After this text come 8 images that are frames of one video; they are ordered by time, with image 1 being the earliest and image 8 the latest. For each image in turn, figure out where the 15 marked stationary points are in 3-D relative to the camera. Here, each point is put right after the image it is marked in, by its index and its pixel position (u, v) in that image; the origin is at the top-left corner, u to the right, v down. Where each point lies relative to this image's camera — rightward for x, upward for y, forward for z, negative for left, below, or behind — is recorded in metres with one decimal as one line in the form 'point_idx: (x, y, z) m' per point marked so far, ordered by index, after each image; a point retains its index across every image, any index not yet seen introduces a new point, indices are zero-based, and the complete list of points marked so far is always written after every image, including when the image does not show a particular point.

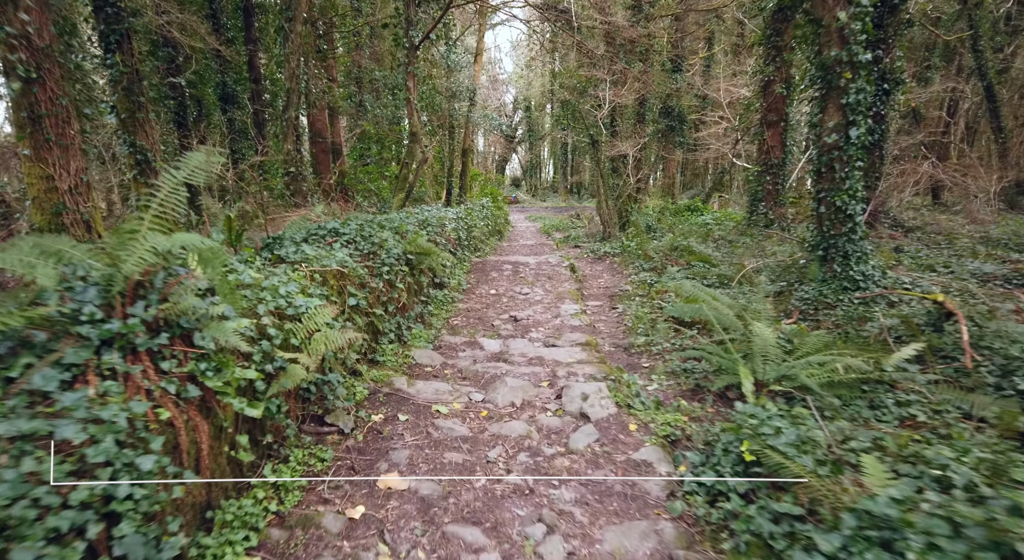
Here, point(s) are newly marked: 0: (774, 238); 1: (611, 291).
0: (+5.7, +0.8, +11.2) m
1: (+1.5, -0.2, +8.0) m
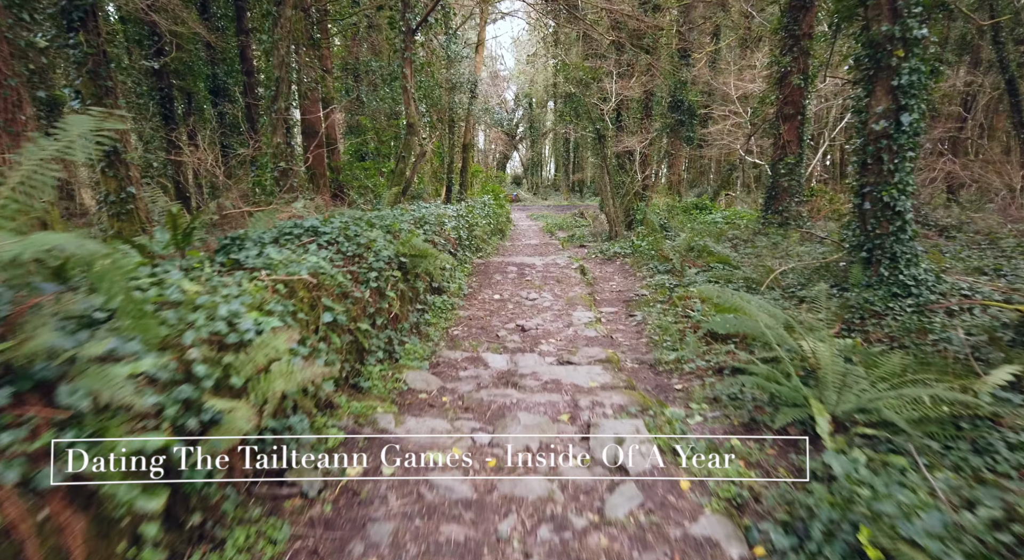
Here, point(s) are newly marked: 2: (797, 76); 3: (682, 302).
0: (+5.8, +0.8, +10.5) m
1: (+1.6, -0.3, +7.3) m
2: (+7.5, +5.3, +13.4) m
3: (+2.0, -0.3, +6.0) m
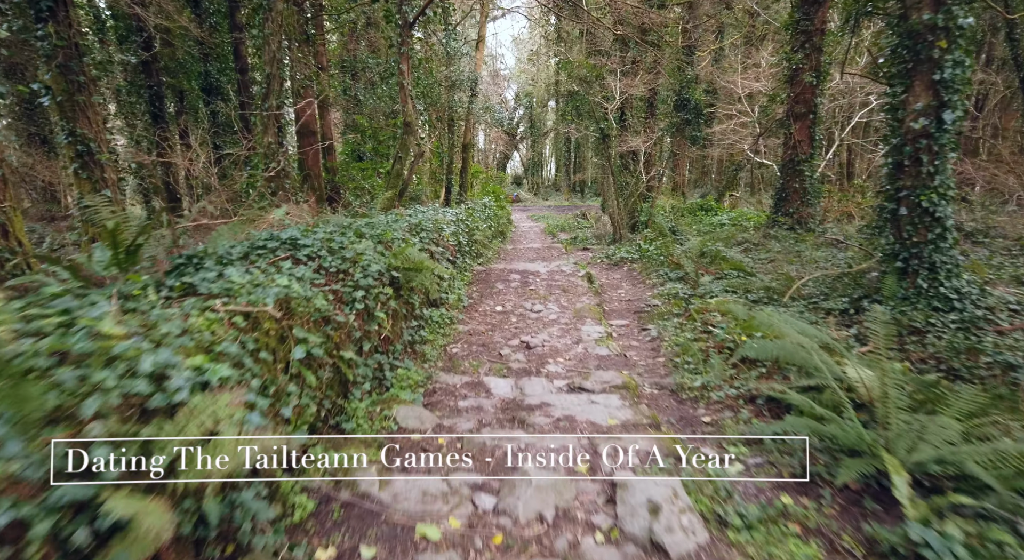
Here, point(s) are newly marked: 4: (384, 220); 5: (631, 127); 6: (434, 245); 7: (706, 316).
0: (+5.9, +0.6, +10.1) m
1: (+1.7, -0.4, +6.9) m
2: (+7.5, +5.2, +12.9) m
3: (+2.0, -0.4, +5.6) m
4: (-1.4, +0.6, +5.6) m
5: (+4.0, +5.1, +17.0) m
6: (-0.9, +0.4, +6.0) m
7: (+2.1, -0.4, +5.5) m
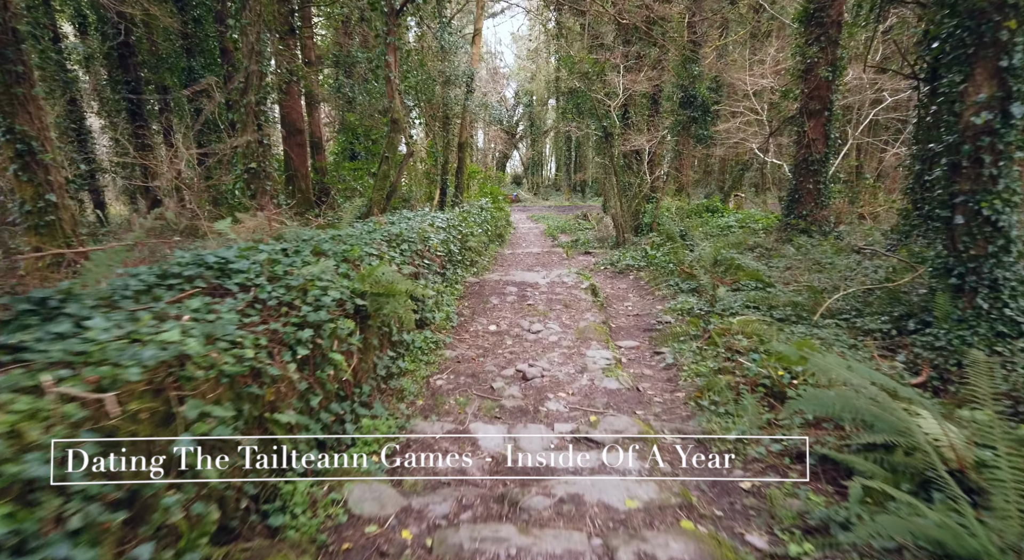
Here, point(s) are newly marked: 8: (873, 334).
0: (+5.8, +0.5, +9.4) m
1: (+1.6, -0.6, +6.1) m
2: (+7.5, +5.1, +12.2) m
3: (+2.0, -0.6, +4.9) m
4: (-1.5, +0.4, +4.9) m
5: (+3.9, +4.9, +16.3) m
6: (-1.0, +0.2, +5.3) m
7: (+2.0, -0.6, +4.8) m
8: (+3.6, -0.5, +5.1) m
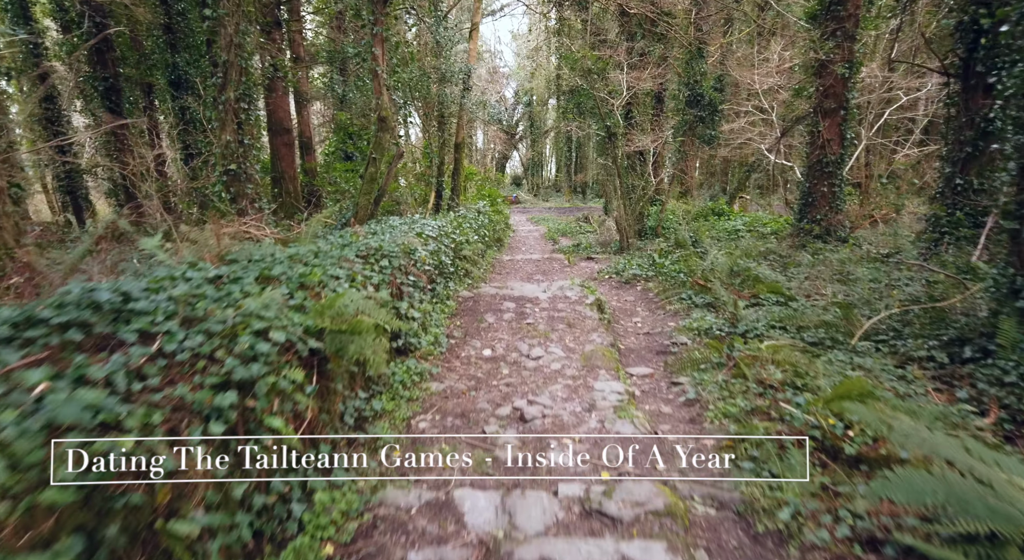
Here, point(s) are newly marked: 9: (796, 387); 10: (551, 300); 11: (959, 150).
0: (+5.8, +0.3, +8.7) m
1: (+1.6, -0.7, +5.5) m
2: (+7.4, +4.9, +11.5) m
3: (+1.9, -0.8, +4.2) m
4: (-1.5, +0.3, +4.3) m
5: (+3.9, +4.7, +15.6) m
6: (-1.0, 0.0, +4.7) m
7: (+2.0, -0.8, +4.1) m
8: (+3.6, -0.7, +4.5) m
9: (+2.2, -0.8, +3.9) m
10: (+0.5, -0.3, +6.5) m
11: (+7.0, +2.0, +8.0) m
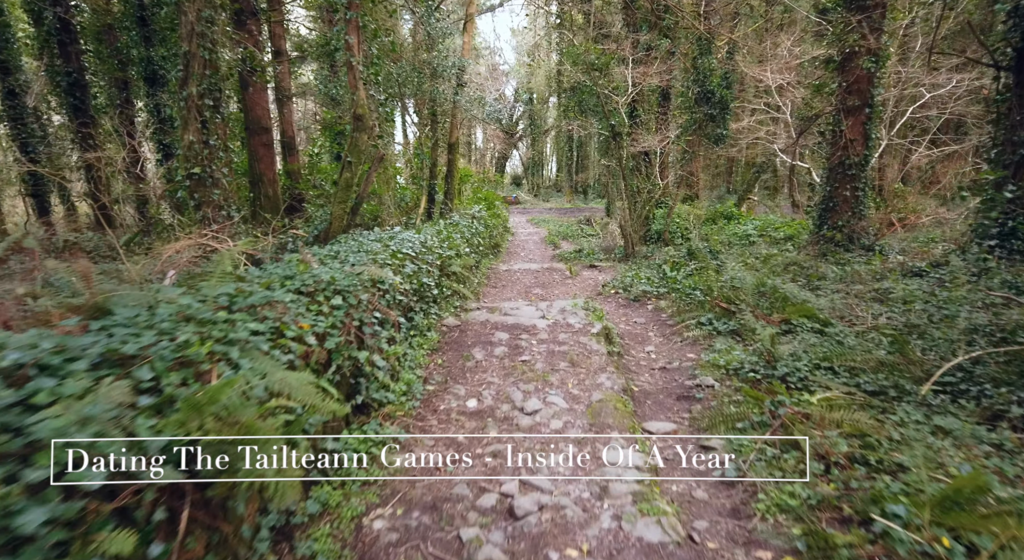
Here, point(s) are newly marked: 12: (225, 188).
0: (+5.7, 0.0, +7.8) m
1: (+1.5, -1.0, +4.6) m
2: (+7.4, +4.6, +10.6) m
3: (+1.9, -1.0, +3.3) m
4: (-1.6, 0.0, +3.3) m
5: (+3.8, +4.5, +14.7) m
6: (-1.1, -0.2, +3.8) m
7: (+1.9, -1.0, +3.2) m
8: (+3.5, -1.0, +3.6) m
9: (+2.1, -1.1, +3.0) m
10: (+0.4, -0.5, +5.6) m
11: (+6.9, +1.8, +7.1) m
12: (-4.8, +1.5, +8.6) m
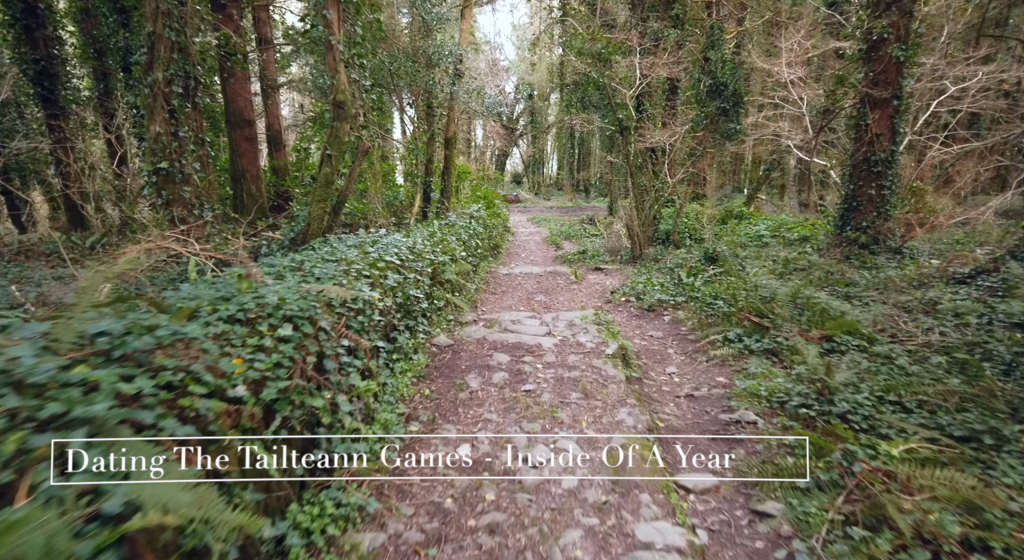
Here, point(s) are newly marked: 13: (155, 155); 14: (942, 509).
0: (+5.7, -0.1, +7.0) m
1: (+1.5, -1.1, +3.8) m
2: (+7.4, +4.5, +9.8) m
3: (+1.9, -1.2, +2.5) m
4: (-1.6, -0.1, +2.6) m
5: (+3.8, +4.4, +13.9) m
6: (-1.1, -0.3, +3.0) m
7: (+2.0, -1.1, +2.5) m
8: (+3.5, -1.1, +2.8) m
9: (+2.1, -1.2, +2.2) m
10: (+0.4, -0.6, +4.9) m
11: (+7.0, +1.7, +6.3) m
12: (-4.8, +1.5, +7.8) m
13: (-5.1, +1.8, +7.3) m
14: (+2.1, -1.1, +2.5) m
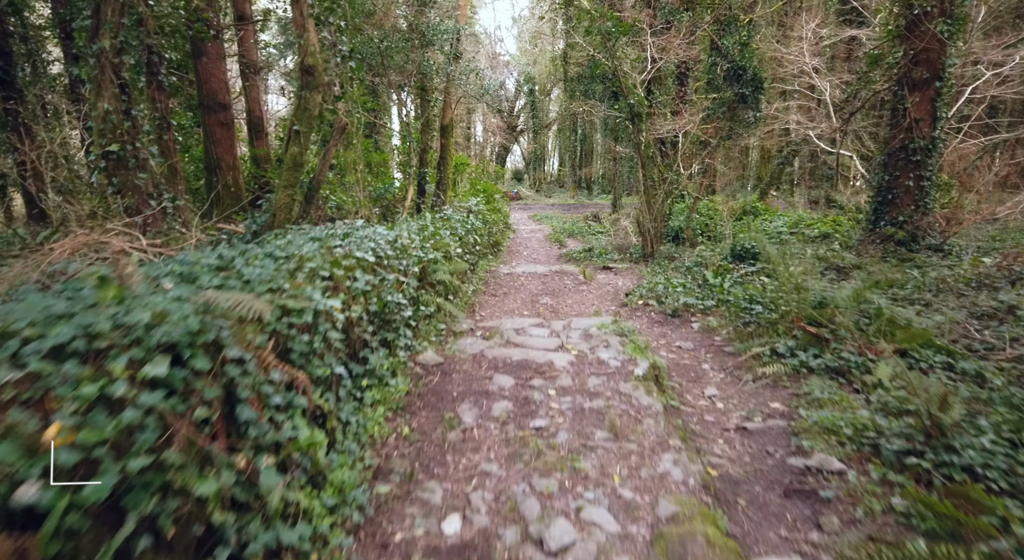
0: (+5.8, -0.1, +6.1) m
1: (+1.5, -1.1, +2.9) m
2: (+7.4, +4.5, +8.9) m
3: (+1.9, -1.2, +1.6) m
4: (-1.5, -0.1, +1.6) m
5: (+3.9, +4.4, +13.0) m
6: (-1.0, -0.4, +2.0) m
7: (+2.0, -1.2, +1.5) m
8: (+3.6, -1.1, +1.8) m
9: (+2.1, -1.2, +1.3) m
10: (+0.5, -0.6, +3.9) m
11: (+7.0, +1.6, +5.4) m
12: (-4.8, +1.5, +6.8) m
13: (-5.0, +1.8, +6.3) m
14: (+2.2, -1.1, +1.6) m
